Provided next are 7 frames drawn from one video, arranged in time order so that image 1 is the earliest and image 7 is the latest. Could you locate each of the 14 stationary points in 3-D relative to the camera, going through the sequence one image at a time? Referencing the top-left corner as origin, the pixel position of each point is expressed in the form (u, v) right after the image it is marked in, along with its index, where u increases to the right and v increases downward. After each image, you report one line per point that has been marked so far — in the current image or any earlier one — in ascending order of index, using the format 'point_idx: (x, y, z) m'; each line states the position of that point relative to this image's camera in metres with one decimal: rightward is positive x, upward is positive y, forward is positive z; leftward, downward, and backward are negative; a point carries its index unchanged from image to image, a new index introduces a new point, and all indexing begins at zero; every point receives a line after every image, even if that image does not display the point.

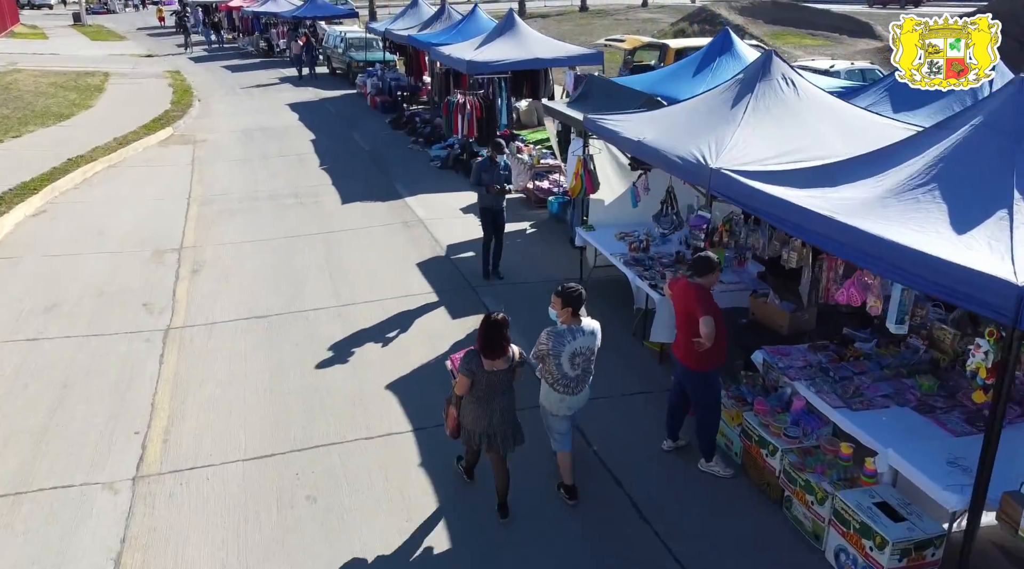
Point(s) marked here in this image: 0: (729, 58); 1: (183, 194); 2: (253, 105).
0: (+2.4, +2.5, +9.1) m
1: (-4.6, +1.3, +11.8) m
2: (-6.0, +4.1, +19.3) m
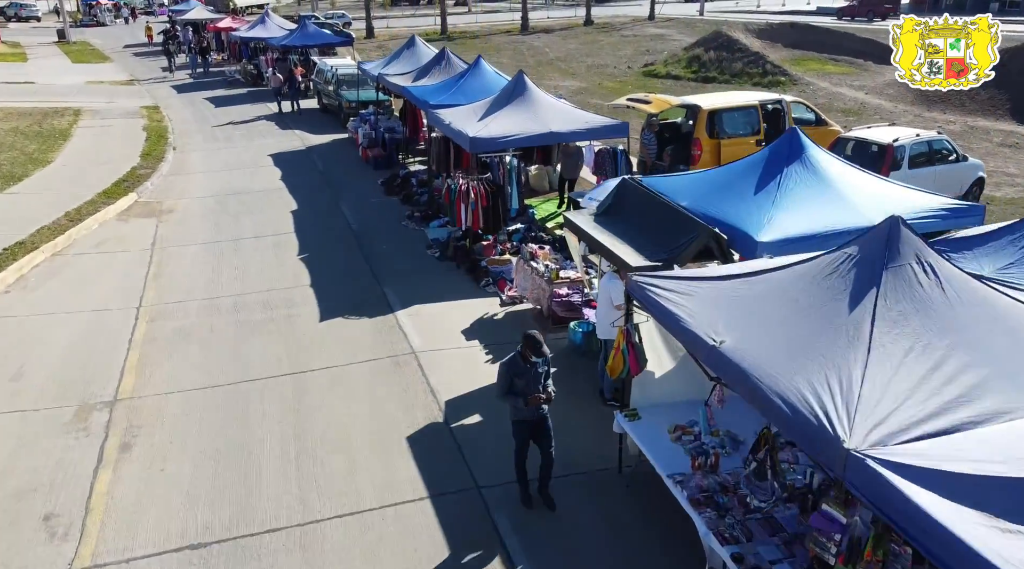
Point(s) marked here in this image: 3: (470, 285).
0: (+2.5, +1.0, +7.2) m
1: (-4.5, -0.1, +10.0) m
2: (-5.8, +2.7, +17.5) m
3: (-0.5, 0.0, +10.1) m
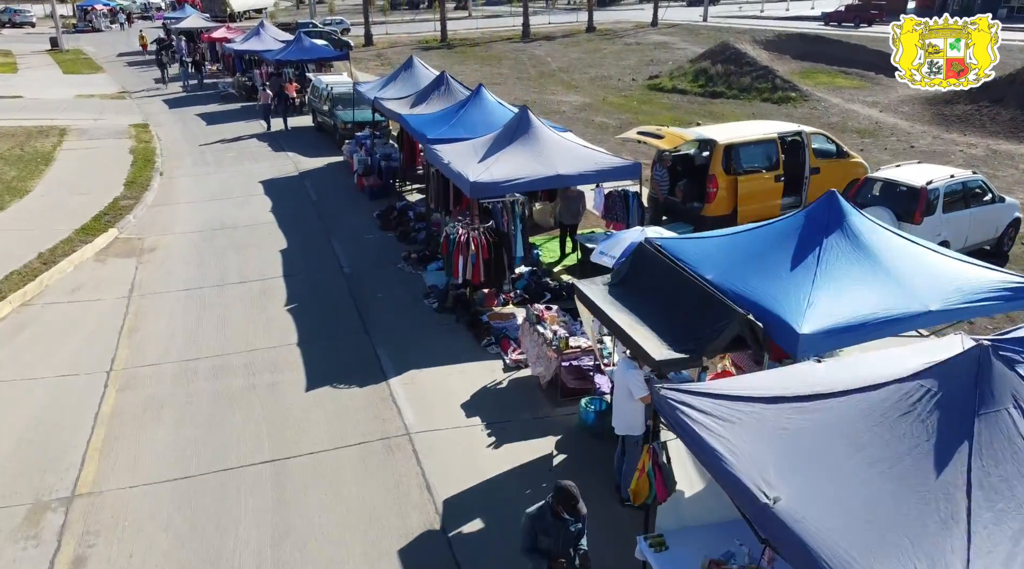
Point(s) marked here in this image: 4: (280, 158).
0: (+2.5, +0.4, +6.4) m
1: (-4.5, -0.8, +9.2) m
2: (-5.8, +2.0, +16.7) m
3: (-0.5, -0.7, +9.3) m
4: (-5.3, +2.8, +18.9) m
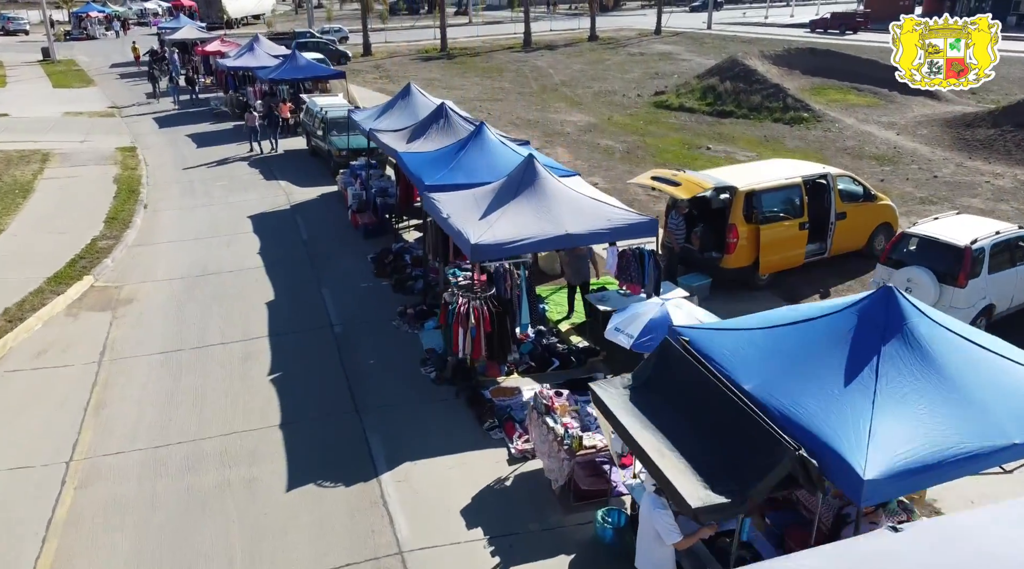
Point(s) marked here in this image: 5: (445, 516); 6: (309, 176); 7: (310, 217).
0: (+2.6, -0.4, +5.5) m
1: (-4.4, -1.6, +8.3) m
2: (-5.7, +1.2, +15.8) m
3: (-0.4, -1.4, +8.4) m
4: (-5.2, +2.1, +18.0) m
5: (-0.5, -1.9, +7.0) m
6: (-4.7, +2.5, +19.3) m
7: (-3.8, +1.3, +15.8) m
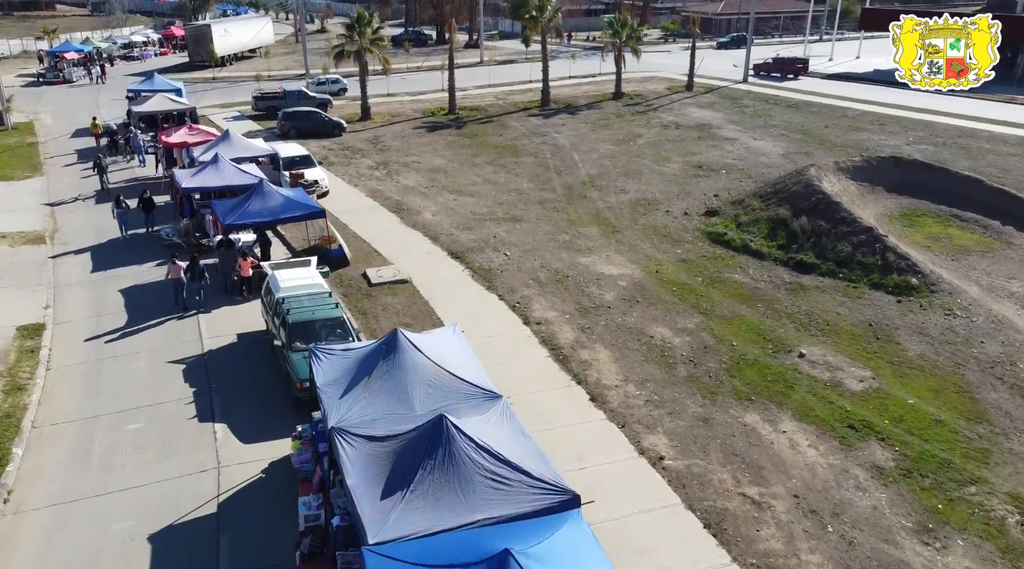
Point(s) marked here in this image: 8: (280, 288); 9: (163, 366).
0: (+2.9, -5.0, +0.2) m
1: (-4.1, -6.1, +3.0) m
2: (-5.3, -3.3, +10.5) m
3: (-0.1, -6.0, +3.1) m
4: (-4.8, -2.5, +12.7) m
5: (-0.3, -6.5, +1.6) m
6: (-4.2, -2.1, +14.0) m
7: (-3.4, -3.3, +10.5) m
8: (-4.4, -0.1, +15.7) m
9: (-6.6, -1.6, +15.9) m
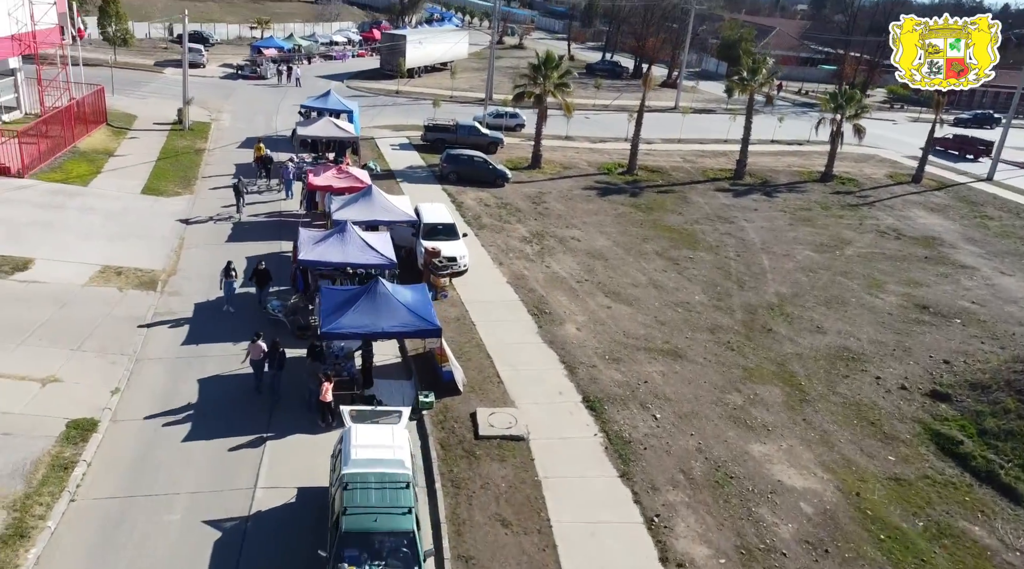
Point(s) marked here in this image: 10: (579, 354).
0: (+0.8, -8.2, -4.7) m
1: (-5.6, -8.3, -0.6) m
2: (-4.9, -5.5, +7.0) m
3: (-1.7, -8.8, -1.3) m
4: (-3.8, -4.9, +9.0) m
5: (-2.2, -9.3, -2.7) m
6: (-2.9, -4.6, +10.2) m
7: (-3.0, -5.8, +6.7) m
8: (-2.4, -2.6, +11.9) m
9: (-4.8, -3.8, +12.5) m
10: (+1.6, -1.6, +19.3) m
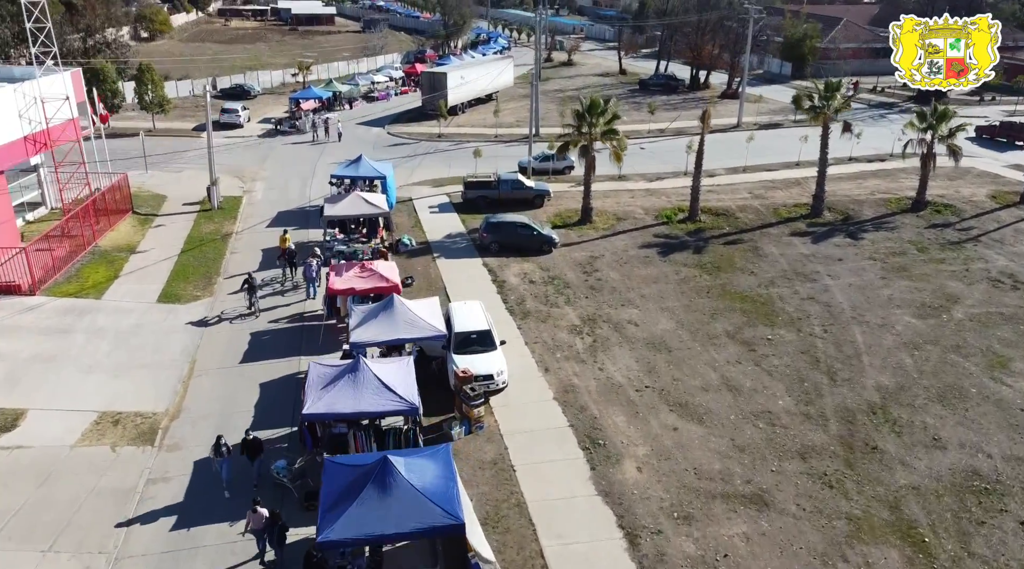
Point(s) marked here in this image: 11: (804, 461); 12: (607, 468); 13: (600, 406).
0: (+0.1, -11.0, -8.1) m
1: (-5.9, -11.4, -3.4) m
2: (-4.7, -8.6, +4.1) m
3: (-2.0, -11.7, -4.4) m
4: (-3.5, -7.9, +6.1) m
5: (-2.6, -12.2, -5.8) m
6: (-2.6, -7.6, +7.1) m
7: (-2.9, -8.8, +3.6) m
8: (-2.1, -5.6, +8.8) m
9: (-4.3, -6.9, +9.6) m
10: (+2.5, -4.3, +15.9) m
11: (+6.0, -3.7, +17.3) m
12: (+2.0, -3.8, +17.4) m
13: (+2.1, -2.9, +19.9) m
